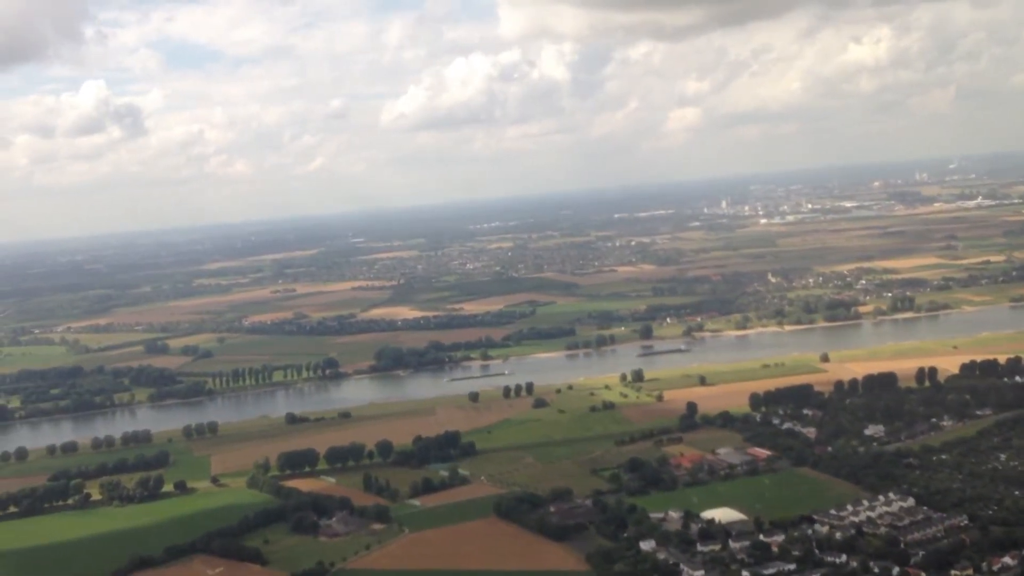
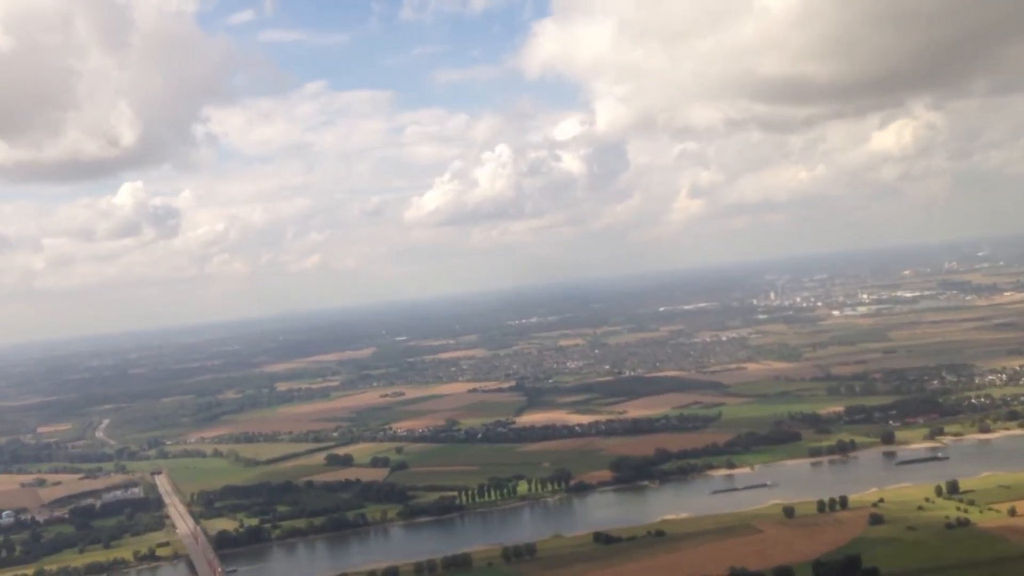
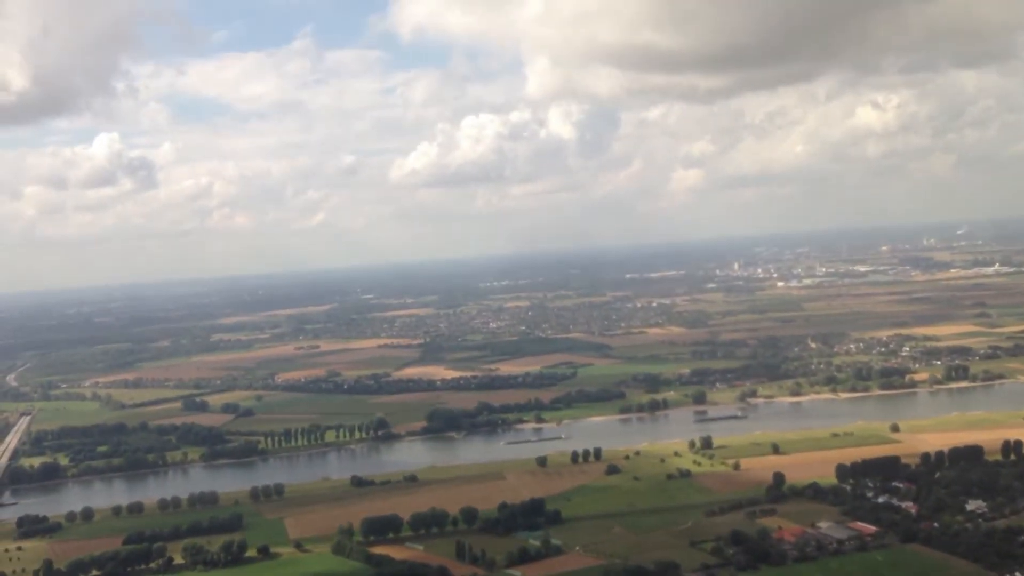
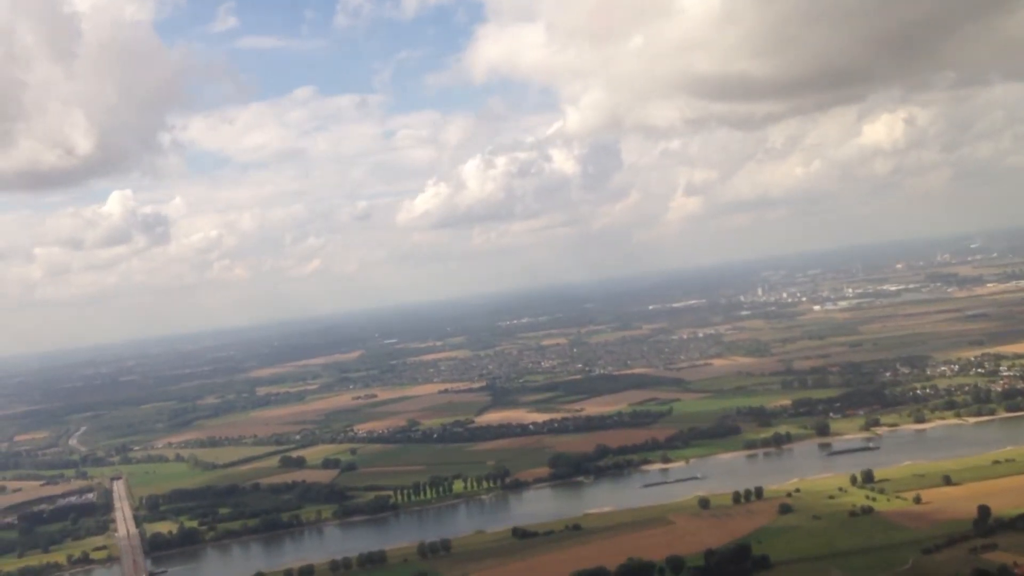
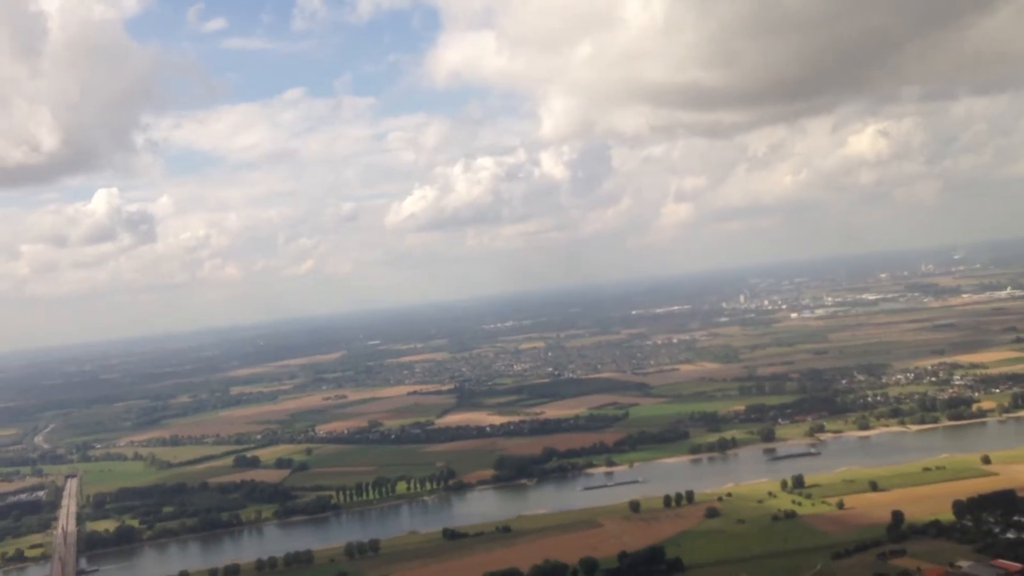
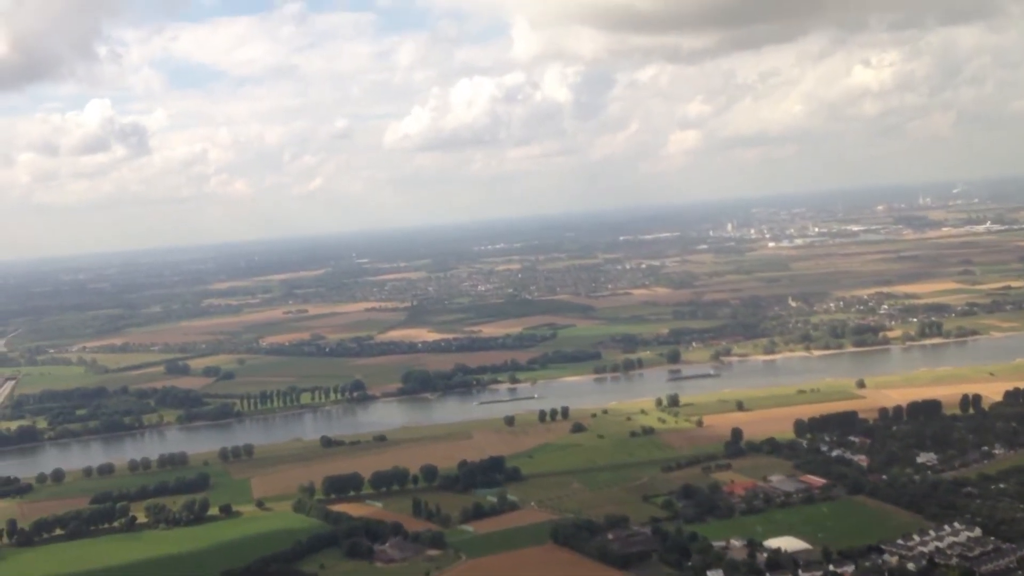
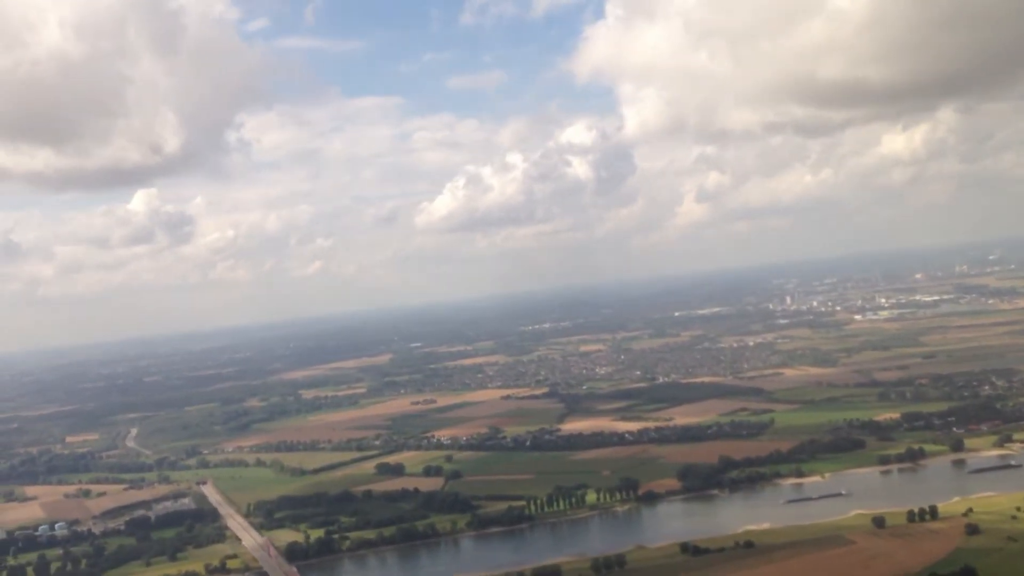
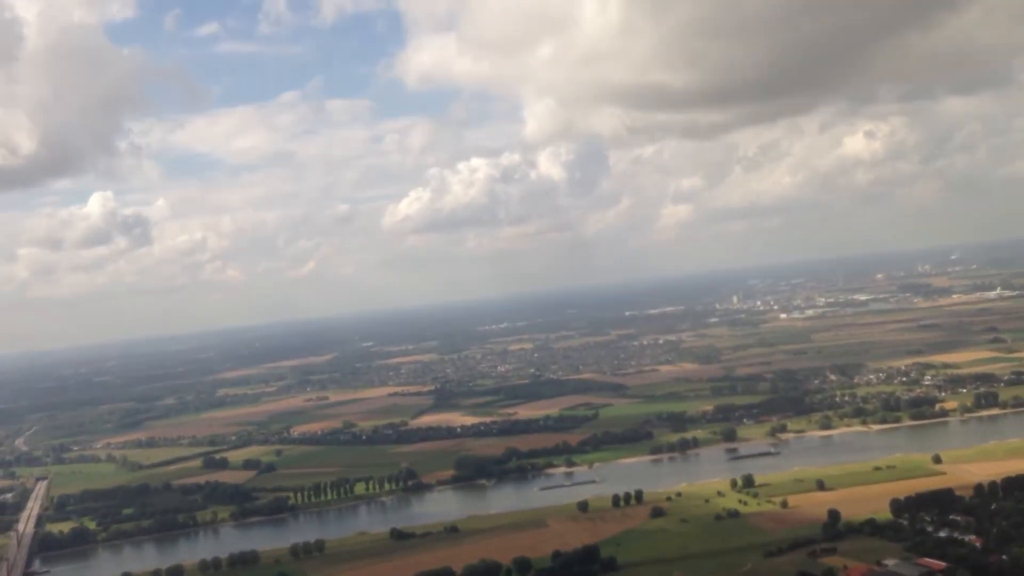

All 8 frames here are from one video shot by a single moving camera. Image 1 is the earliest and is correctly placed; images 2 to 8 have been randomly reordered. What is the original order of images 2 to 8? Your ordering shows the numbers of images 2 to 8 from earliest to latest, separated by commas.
6, 3, 8, 5, 4, 2, 7
